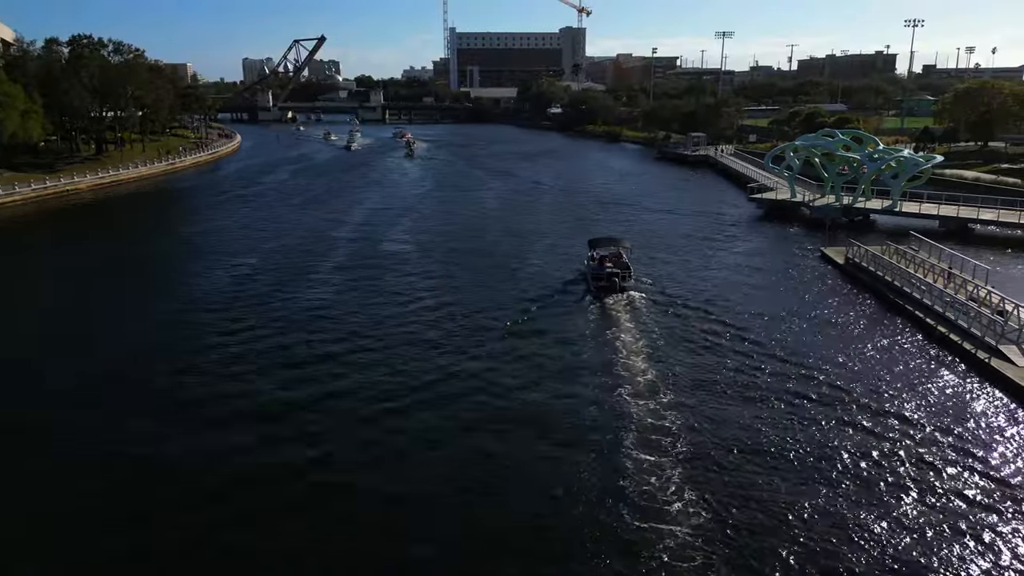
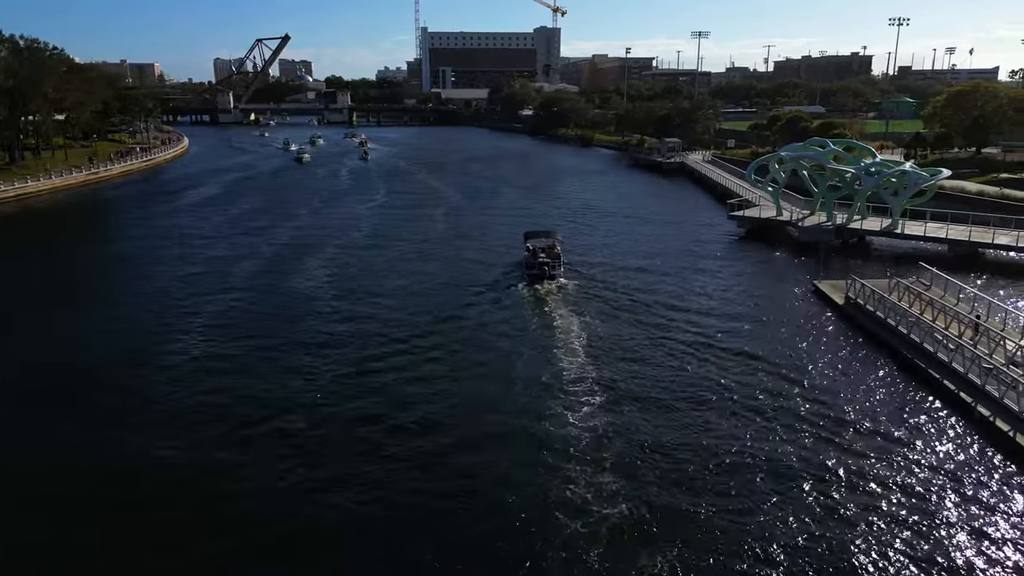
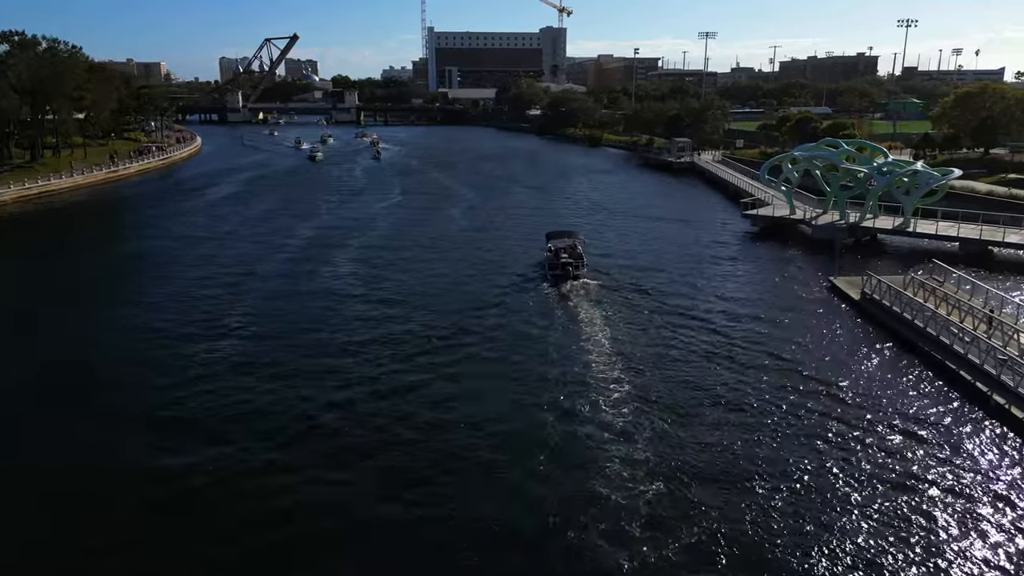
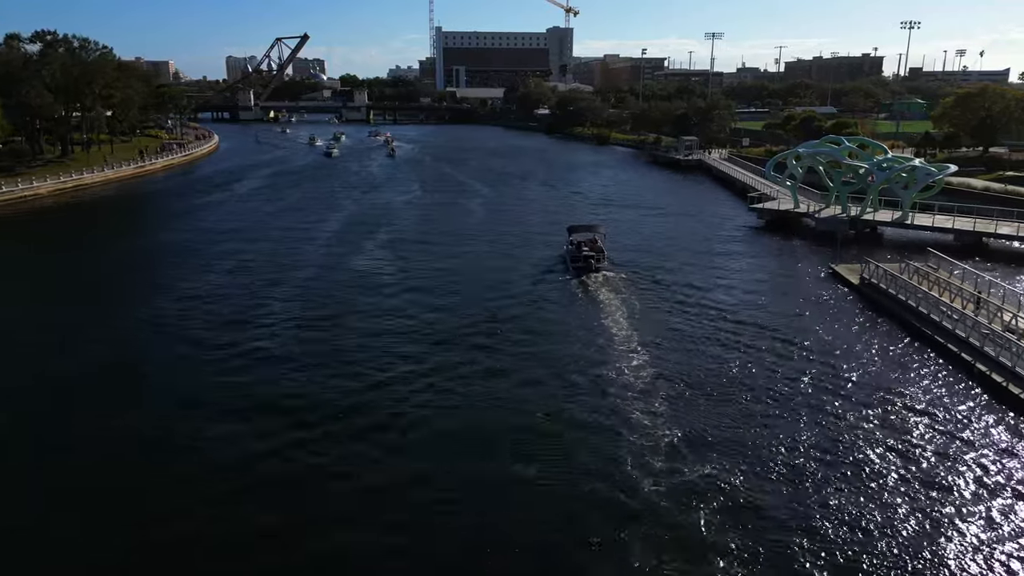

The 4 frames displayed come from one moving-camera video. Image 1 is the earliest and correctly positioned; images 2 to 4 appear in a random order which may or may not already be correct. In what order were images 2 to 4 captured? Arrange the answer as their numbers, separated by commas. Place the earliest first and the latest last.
4, 3, 2
